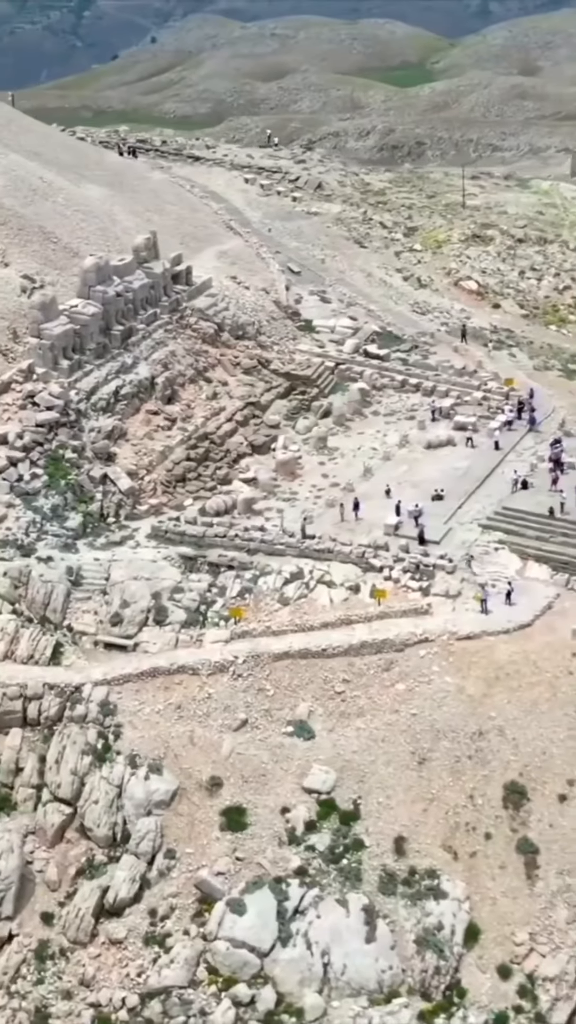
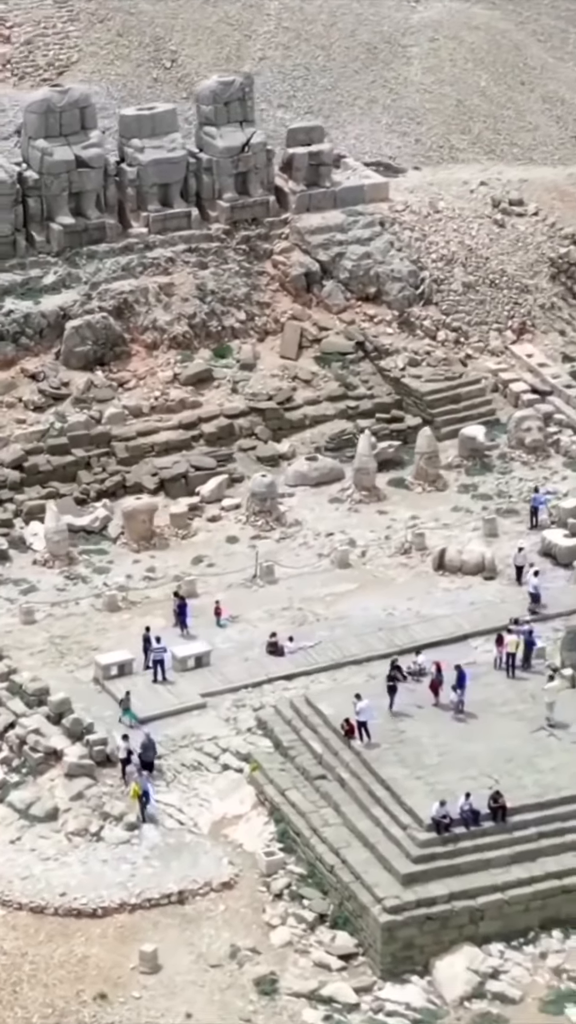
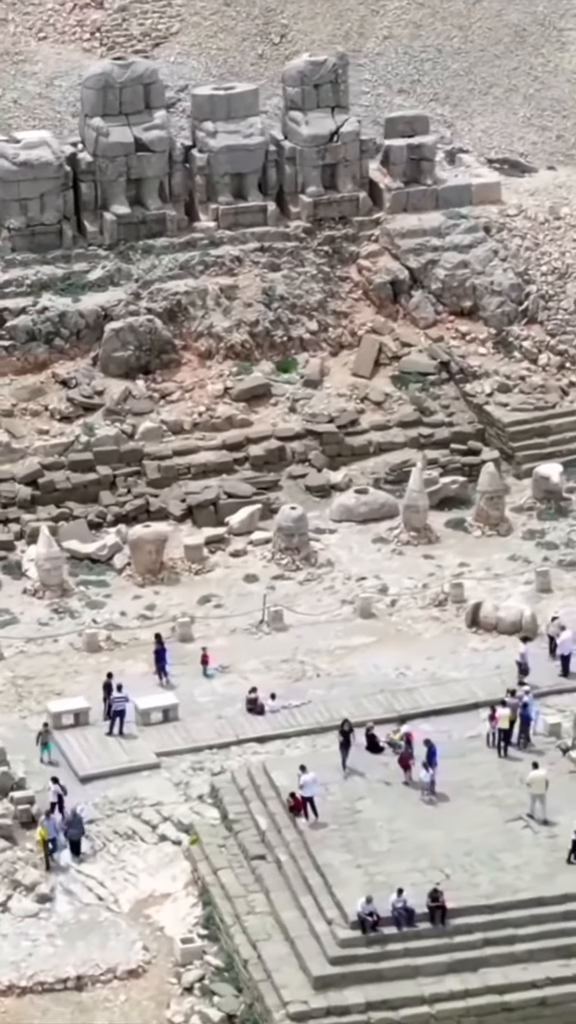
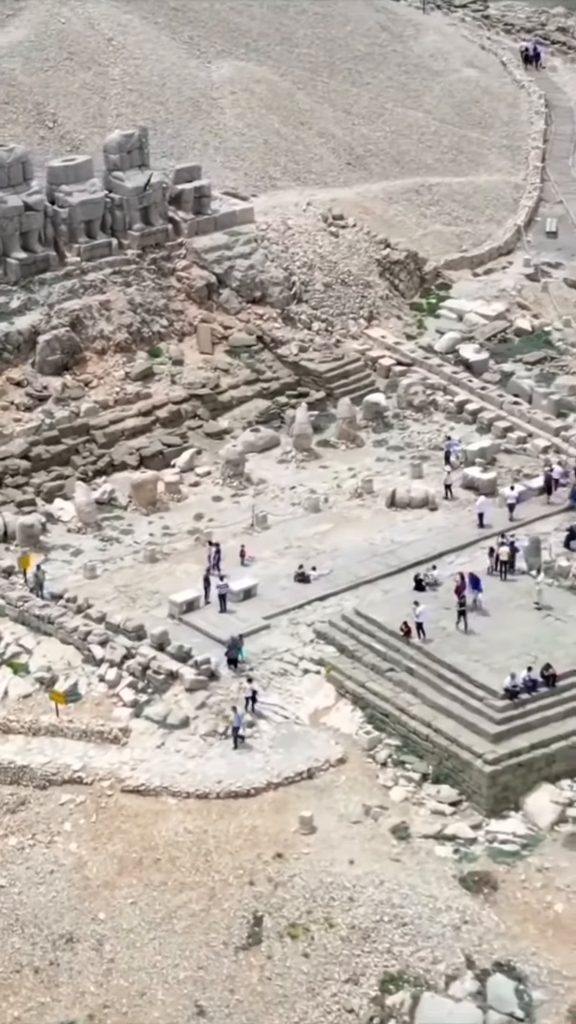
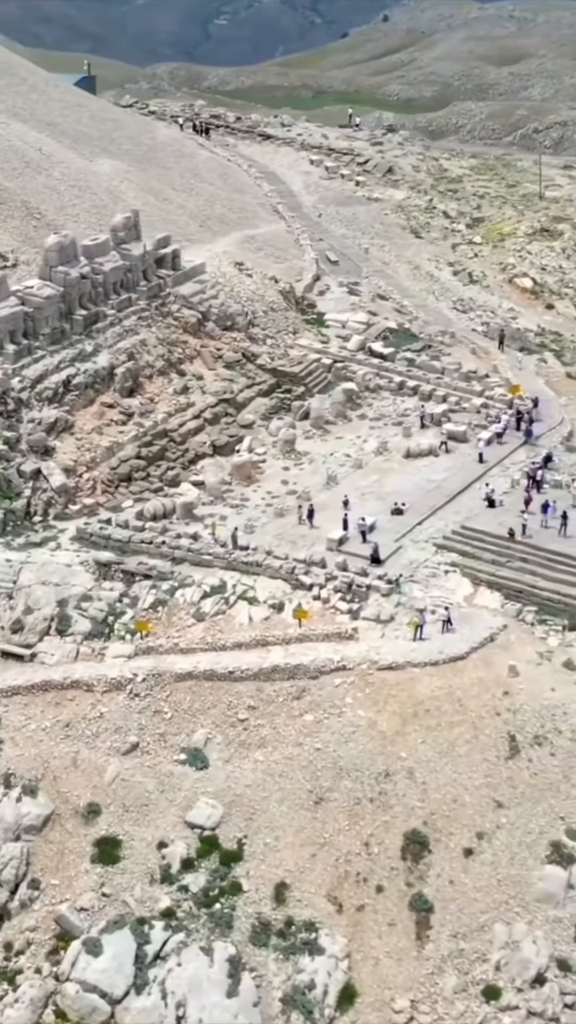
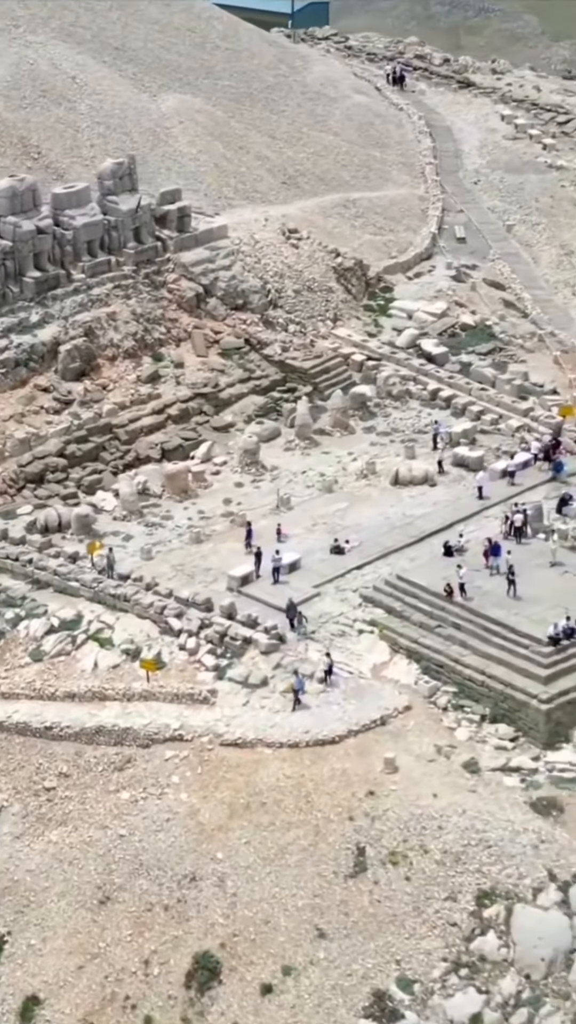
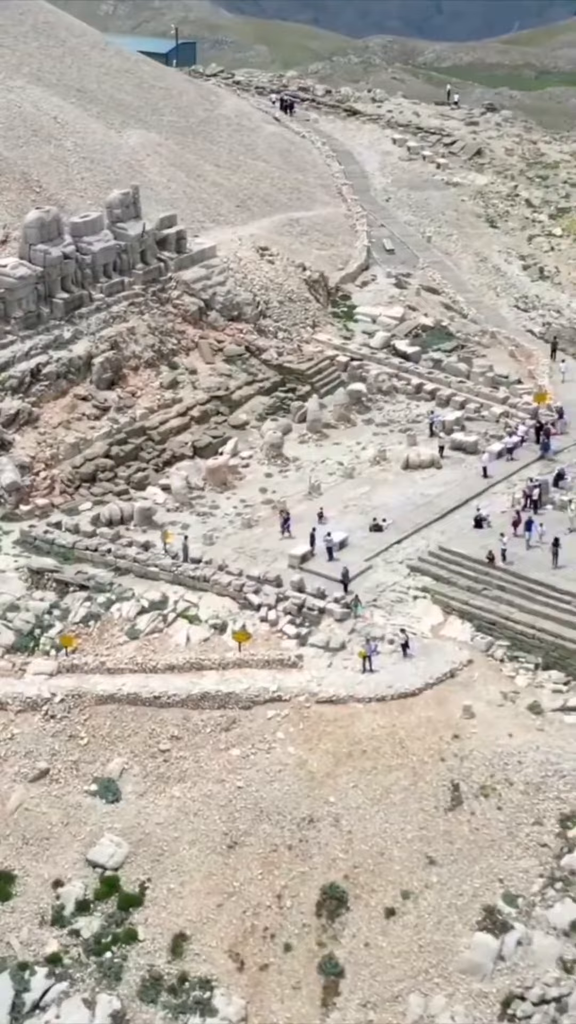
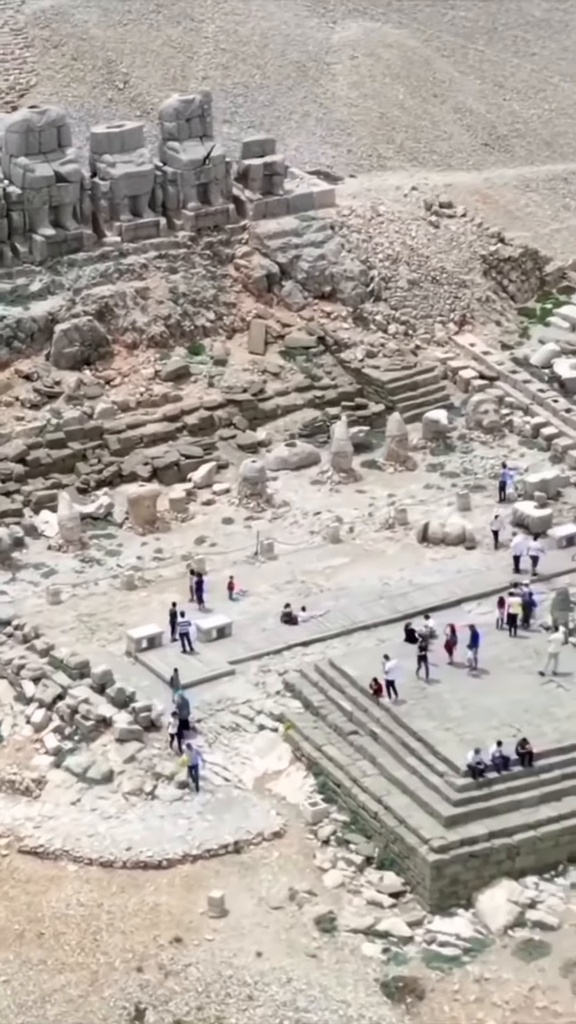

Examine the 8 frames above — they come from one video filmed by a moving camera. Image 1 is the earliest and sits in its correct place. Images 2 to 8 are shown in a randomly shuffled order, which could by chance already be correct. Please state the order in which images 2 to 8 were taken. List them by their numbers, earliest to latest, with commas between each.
5, 7, 6, 4, 8, 2, 3
